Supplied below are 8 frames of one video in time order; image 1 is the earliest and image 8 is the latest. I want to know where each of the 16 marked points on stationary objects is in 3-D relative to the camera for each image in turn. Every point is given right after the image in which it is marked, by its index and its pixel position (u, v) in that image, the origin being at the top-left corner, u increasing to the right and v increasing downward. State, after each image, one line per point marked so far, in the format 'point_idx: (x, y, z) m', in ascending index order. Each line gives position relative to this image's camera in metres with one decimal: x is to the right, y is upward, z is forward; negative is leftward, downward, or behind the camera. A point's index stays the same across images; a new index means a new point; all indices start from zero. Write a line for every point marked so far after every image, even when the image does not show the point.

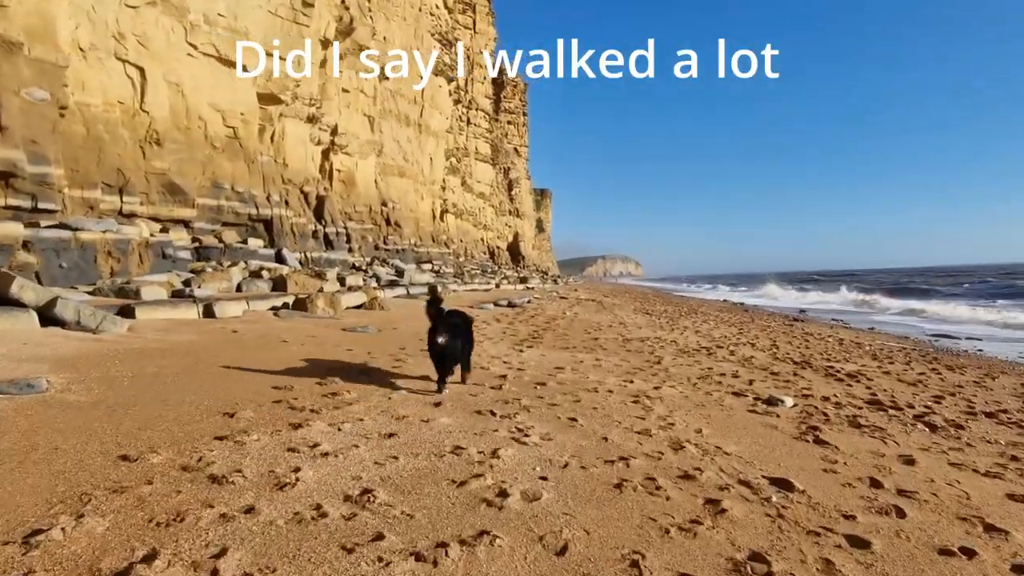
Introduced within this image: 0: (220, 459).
0: (-1.0, -0.6, +2.6) m
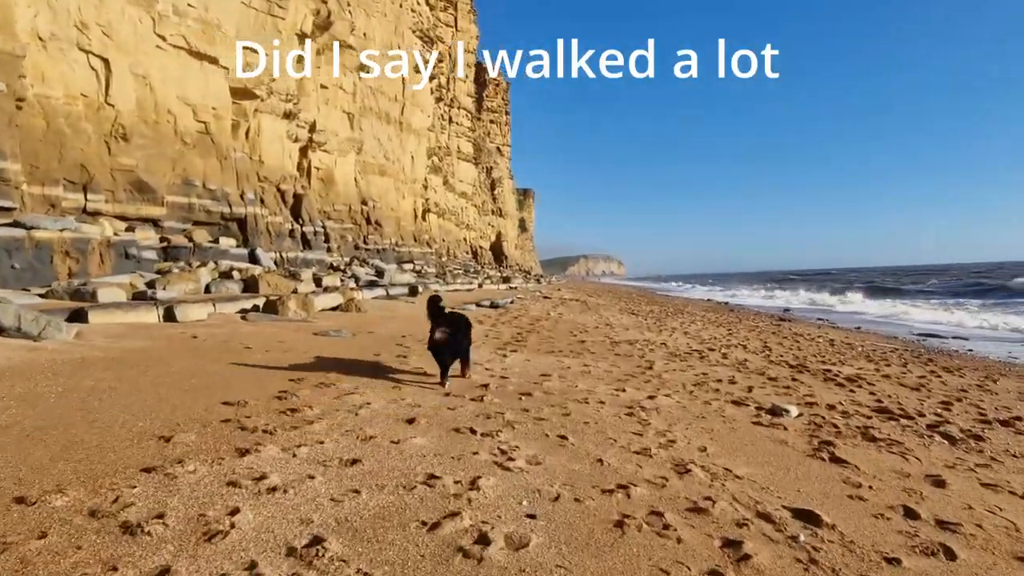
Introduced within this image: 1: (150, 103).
0: (-1.1, -0.6, +2.1) m
1: (-6.5, +3.3, +13.1) m
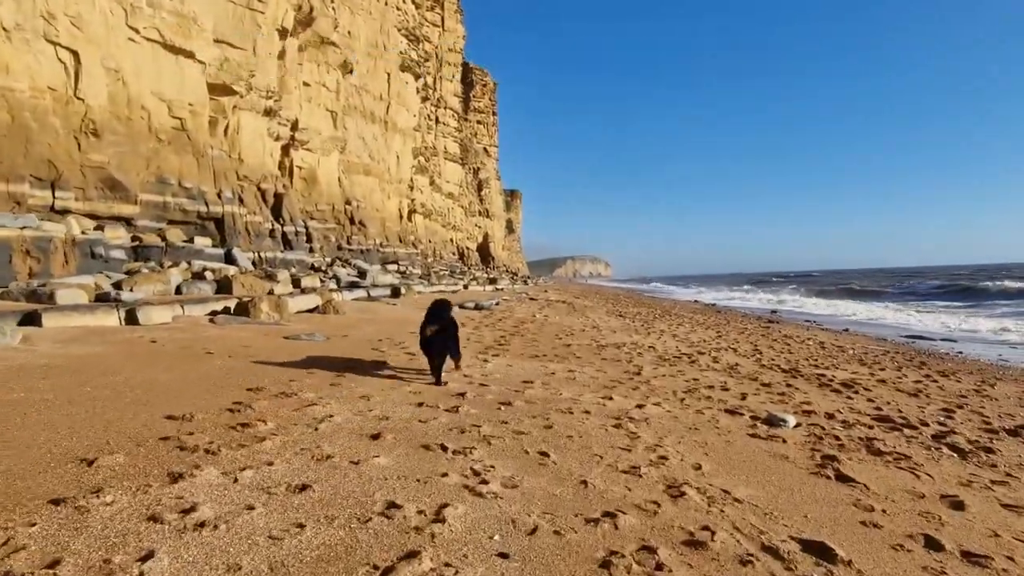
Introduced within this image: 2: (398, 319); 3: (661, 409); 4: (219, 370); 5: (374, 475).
0: (-1.2, -0.6, +1.8) m
1: (-6.7, +3.3, +12.6) m
2: (-1.5, -0.4, +10.0) m
3: (+0.9, -0.7, +4.5) m
4: (-1.8, -0.5, +4.5) m
5: (-0.5, -0.7, +2.6) m
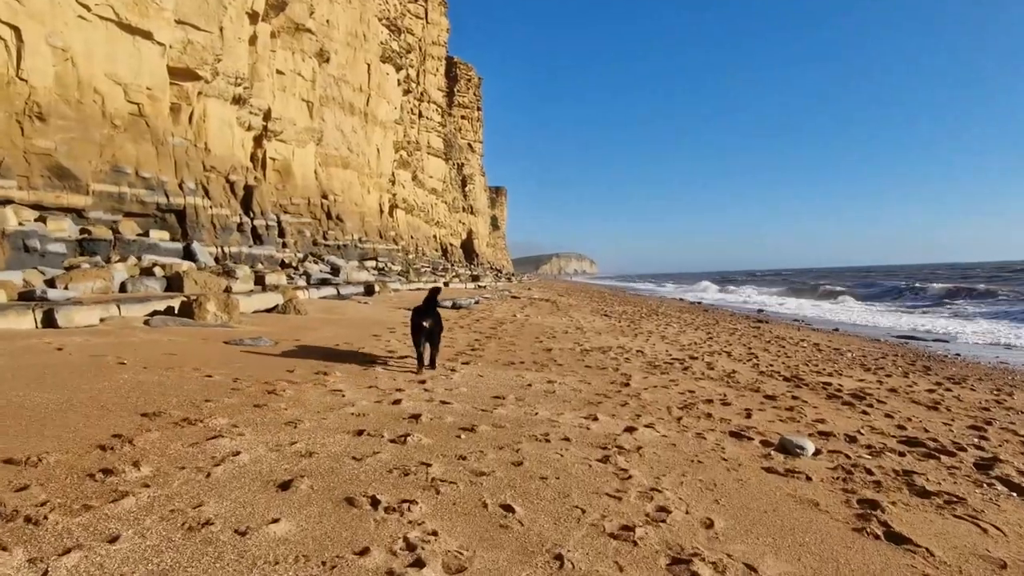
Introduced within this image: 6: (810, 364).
0: (-1.3, -0.6, +1.0) m
1: (-7.0, +3.3, +11.7) m
2: (-1.8, -0.4, +9.2) m
3: (+0.7, -0.7, +3.8) m
4: (-2.0, -0.5, +3.7) m
5: (-0.6, -0.7, +1.8) m
6: (+3.6, -0.9, +8.7) m
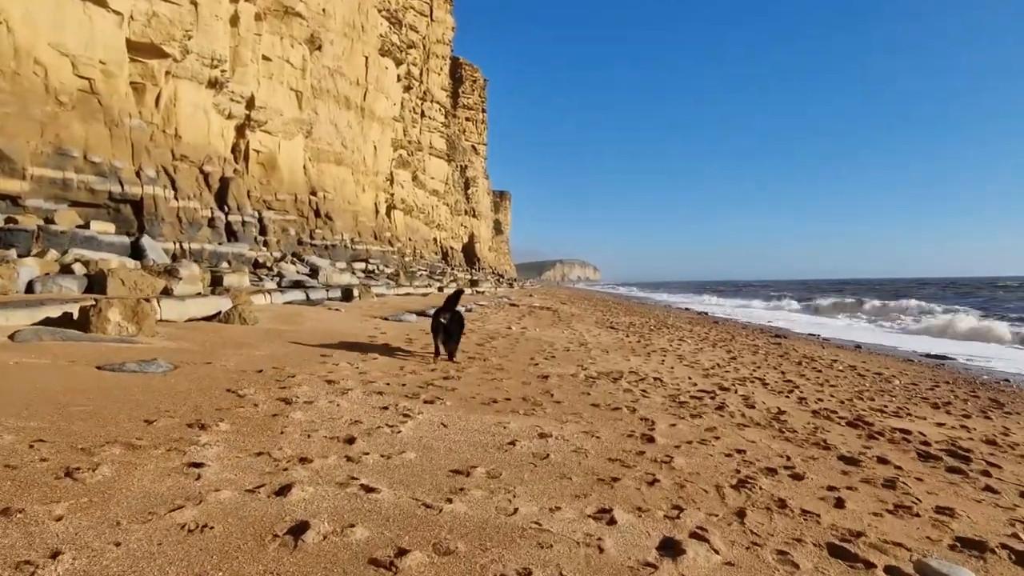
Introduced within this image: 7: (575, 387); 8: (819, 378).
0: (-1.4, -0.6, -0.5) m
1: (-7.1, +3.4, +10.2) m
2: (-1.9, -0.4, +7.6) m
3: (+0.6, -0.8, +2.2) m
4: (-2.1, -0.5, +2.2) m
5: (-0.8, -0.7, +0.3) m
6: (+3.4, -1.1, +7.2) m
7: (+0.5, -0.7, +5.5) m
8: (+3.6, -1.1, +8.6) m
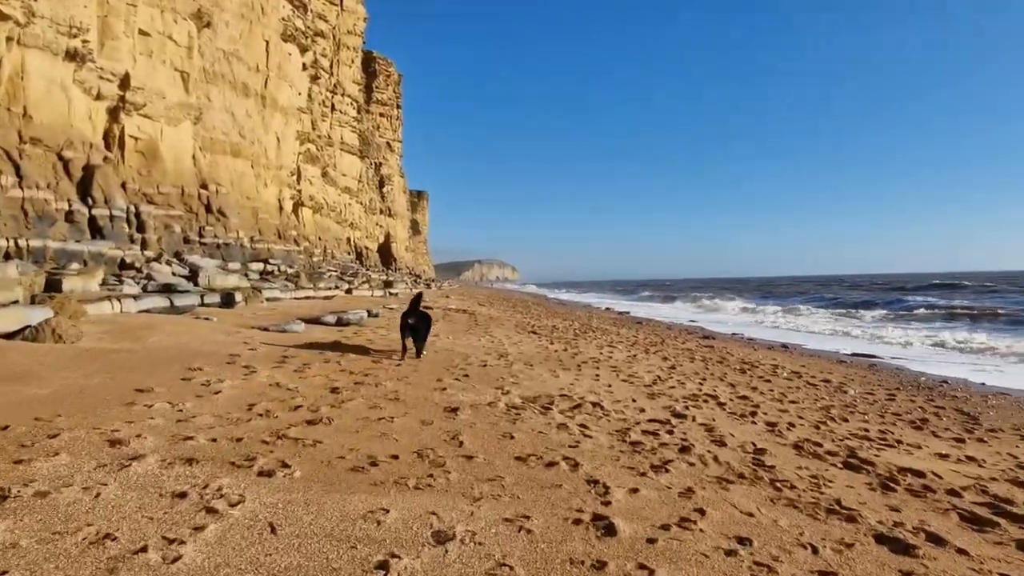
0: (-1.3, -0.7, -2.1) m
1: (-8.1, +3.3, +8.0) m
2: (-2.7, -0.5, +6.0) m
3: (+0.4, -0.8, +0.9) m
4: (-2.3, -0.6, +0.5) m
5: (-0.8, -0.7, -1.2) m
6: (+2.7, -1.1, +6.1) m
7: (-0.1, -0.8, +4.1) m
8: (+2.7, -1.0, +7.5) m
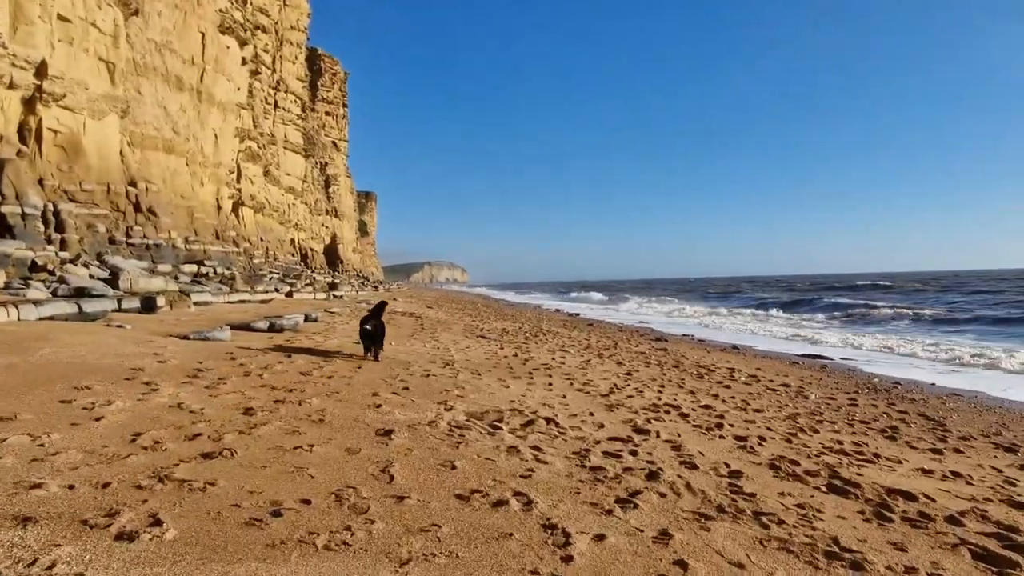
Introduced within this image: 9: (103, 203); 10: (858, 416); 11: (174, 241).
0: (-1.2, -0.7, -2.7) m
1: (-8.7, +3.2, +6.9) m
2: (-3.1, -0.5, +5.2) m
3: (+0.3, -0.8, +0.3) m
4: (-2.3, -0.6, -0.2) m
5: (-0.7, -0.7, -1.8) m
6: (+2.2, -1.1, +5.7) m
7: (-0.4, -0.8, +3.5) m
8: (+2.1, -1.1, +7.1) m
9: (-9.2, +1.9, +16.4) m
10: (+3.2, -1.2, +6.7) m
11: (-8.8, +1.2, +18.9) m
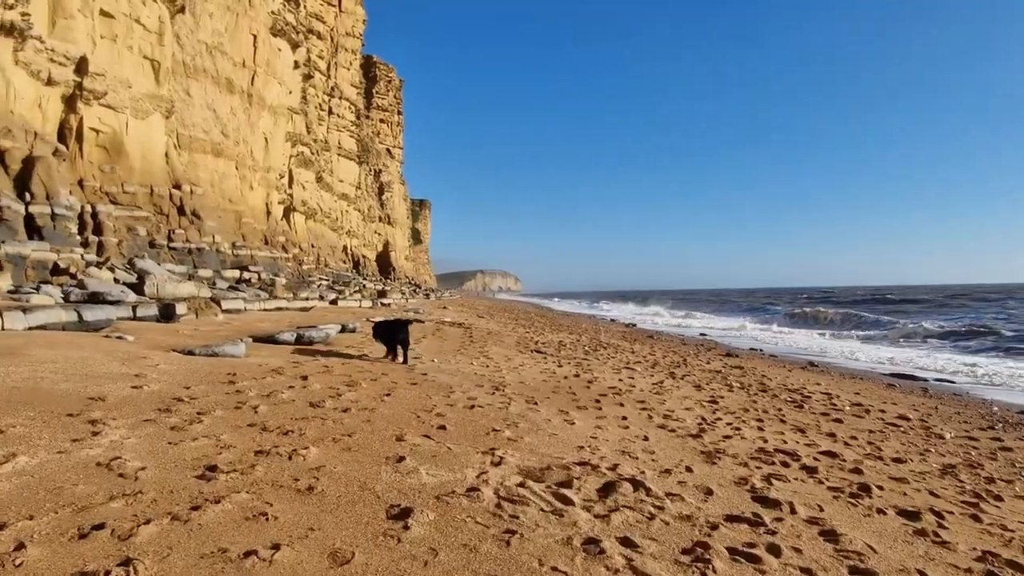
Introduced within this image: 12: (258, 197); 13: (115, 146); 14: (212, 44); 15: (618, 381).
0: (-1.4, -0.6, -4.0) m
1: (-8.1, +3.2, +6.2) m
2: (-2.8, -0.5, +4.1) m
3: (+0.4, -0.8, -1.0) m
4: (-2.3, -0.5, -1.4) m
5: (-0.8, -0.7, -3.1) m
6: (+2.6, -1.2, +4.2) m
7: (-0.1, -0.8, +2.2) m
8: (+2.6, -1.2, +5.6) m
9: (-8.0, +1.8, +15.7) m
10: (+3.6, -1.3, +5.2) m
11: (-7.4, +1.1, +18.2) m
12: (-7.5, +2.7, +20.8) m
13: (-8.2, +3.0, +14.9) m
14: (-8.0, +6.5, +18.6) m
15: (+1.1, -1.0, +8.1) m
